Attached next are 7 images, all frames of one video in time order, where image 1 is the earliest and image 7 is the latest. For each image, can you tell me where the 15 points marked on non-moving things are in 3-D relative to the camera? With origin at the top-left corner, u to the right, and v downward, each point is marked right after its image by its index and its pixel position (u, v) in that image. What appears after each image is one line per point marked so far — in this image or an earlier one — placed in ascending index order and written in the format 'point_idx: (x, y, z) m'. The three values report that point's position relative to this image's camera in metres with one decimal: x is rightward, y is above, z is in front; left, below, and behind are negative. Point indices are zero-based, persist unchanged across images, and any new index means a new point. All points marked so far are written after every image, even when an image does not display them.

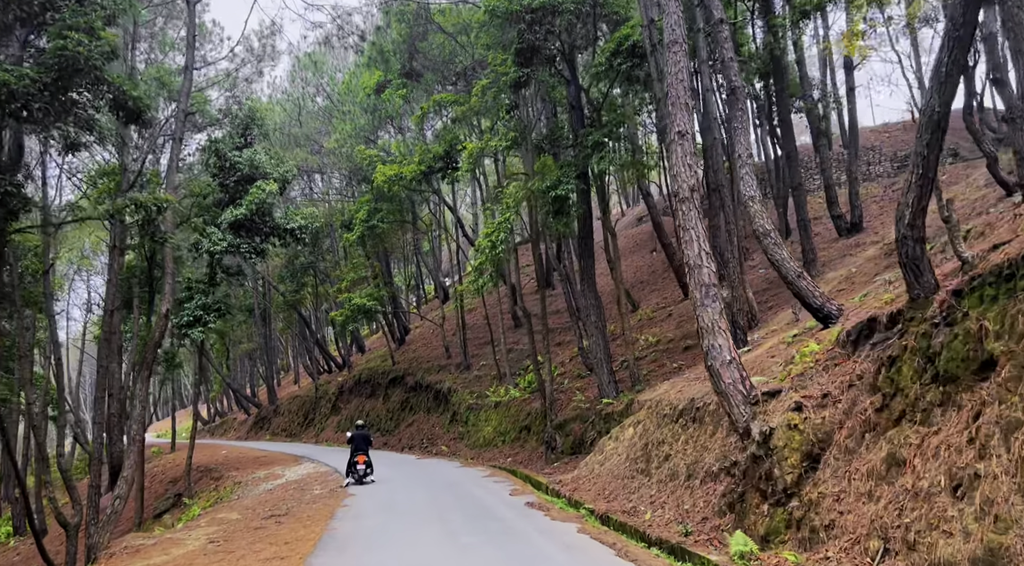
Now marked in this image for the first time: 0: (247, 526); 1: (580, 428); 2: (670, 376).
0: (-4.3, -4.0, +13.2) m
1: (+1.7, -3.5, +19.3) m
2: (+3.6, -2.1, +18.2) m
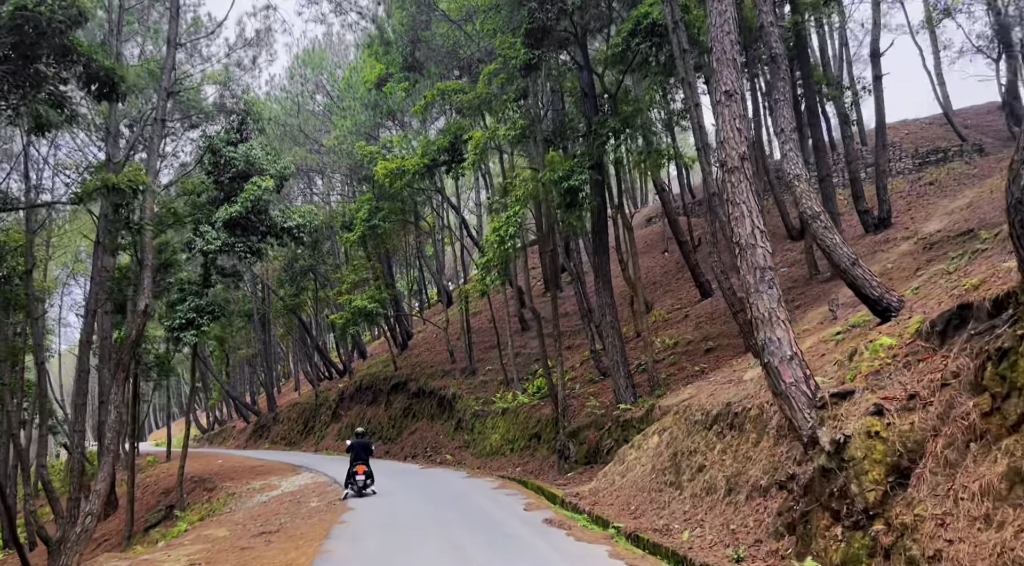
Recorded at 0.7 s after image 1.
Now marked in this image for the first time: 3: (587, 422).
0: (-4.1, -3.9, +11.9) m
1: (+1.9, -3.4, +18.0) m
2: (+3.8, -2.0, +17.0) m
3: (+1.7, -3.2, +18.6) m
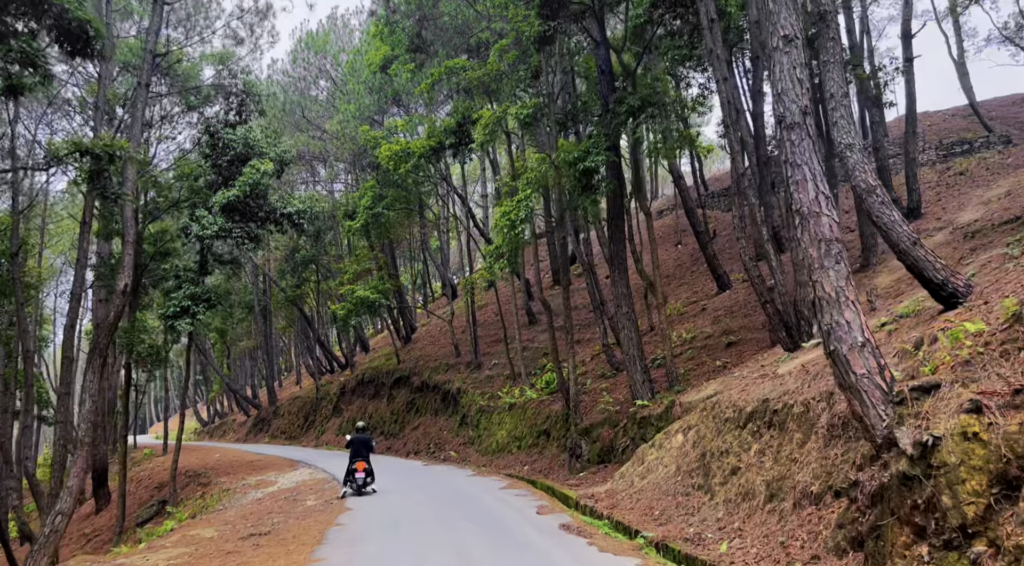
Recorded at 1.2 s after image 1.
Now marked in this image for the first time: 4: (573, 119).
0: (-4.0, -3.6, +10.9) m
1: (+2.1, -3.2, +17.0) m
2: (+4.0, -1.8, +16.0) m
3: (+1.9, -3.0, +17.6) m
4: (+1.4, +3.8, +18.9) m
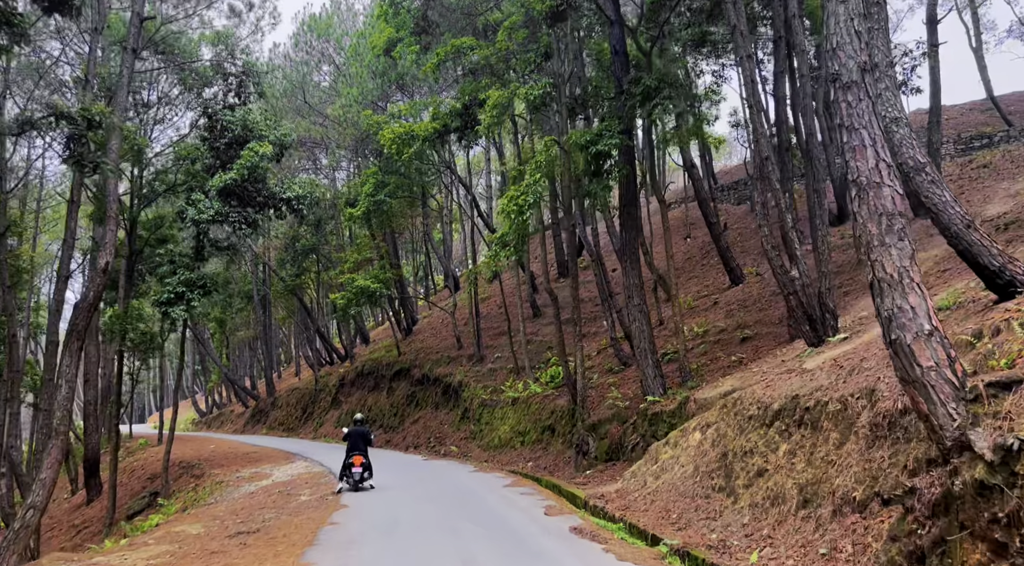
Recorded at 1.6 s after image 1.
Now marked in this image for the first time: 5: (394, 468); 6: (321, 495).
0: (-3.9, -3.4, +10.2) m
1: (+2.2, -3.0, +16.3) m
2: (+4.1, -1.6, +15.2) m
3: (+2.0, -2.8, +16.9) m
4: (+1.6, +4.1, +18.1) m
5: (-2.9, -4.5, +19.6) m
6: (-3.6, -4.0, +15.0) m
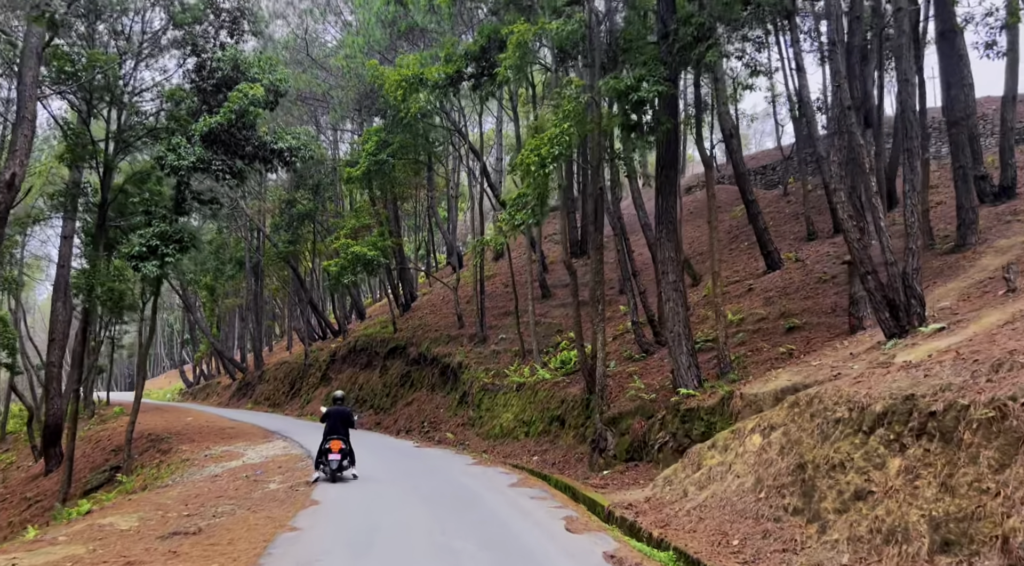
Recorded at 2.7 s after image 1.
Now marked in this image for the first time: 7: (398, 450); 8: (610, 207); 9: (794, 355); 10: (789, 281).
0: (-3.8, -2.7, +8.0) m
1: (+2.3, -2.5, +14.0) m
2: (+4.3, -1.3, +12.9) m
3: (+2.1, -2.3, +14.6) m
4: (+2.1, +4.6, +15.8) m
5: (-2.9, -3.7, +17.4) m
6: (-3.5, -3.2, +12.8) m
7: (-2.7, -3.9, +19.1) m
8: (+2.3, +1.7, +18.8) m
9: (+4.7, -1.2, +13.3) m
10: (+6.3, 0.0, +18.3) m
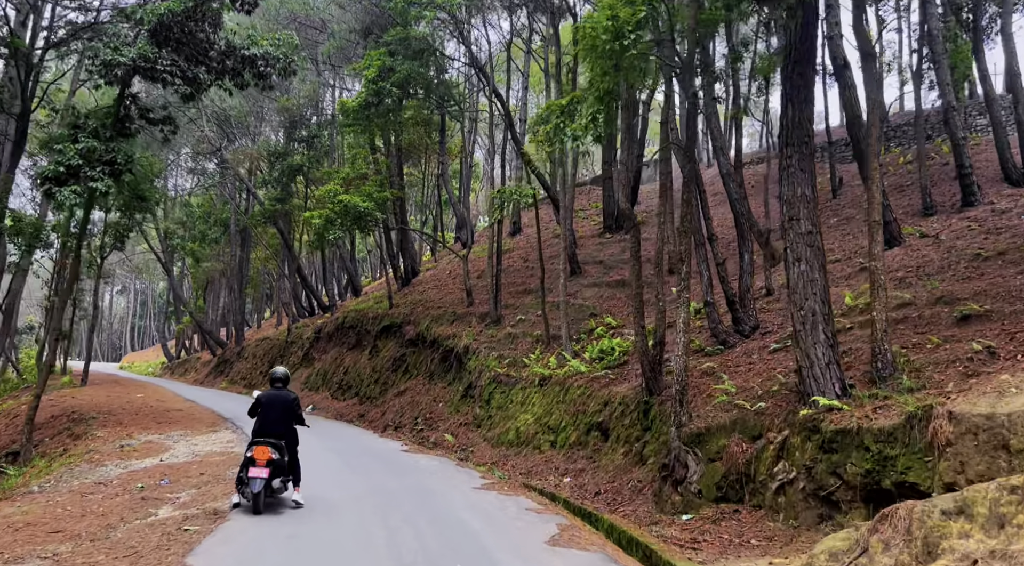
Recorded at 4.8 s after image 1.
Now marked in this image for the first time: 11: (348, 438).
0: (-3.4, -1.7, +3.1) m
1: (+2.7, -1.9, +9.2) m
2: (+4.8, -0.8, +8.1) m
3: (+2.6, -1.7, +9.8) m
4: (+3.0, +5.2, +10.9) m
5: (-2.5, -2.8, +12.6) m
6: (-3.1, -2.3, +8.0) m
7: (-2.3, -3.0, +14.2) m
8: (+3.0, +2.3, +13.9) m
9: (+5.1, -0.7, +8.4) m
10: (+6.9, +0.4, +13.4) m
11: (-2.7, -3.1, +15.6) m
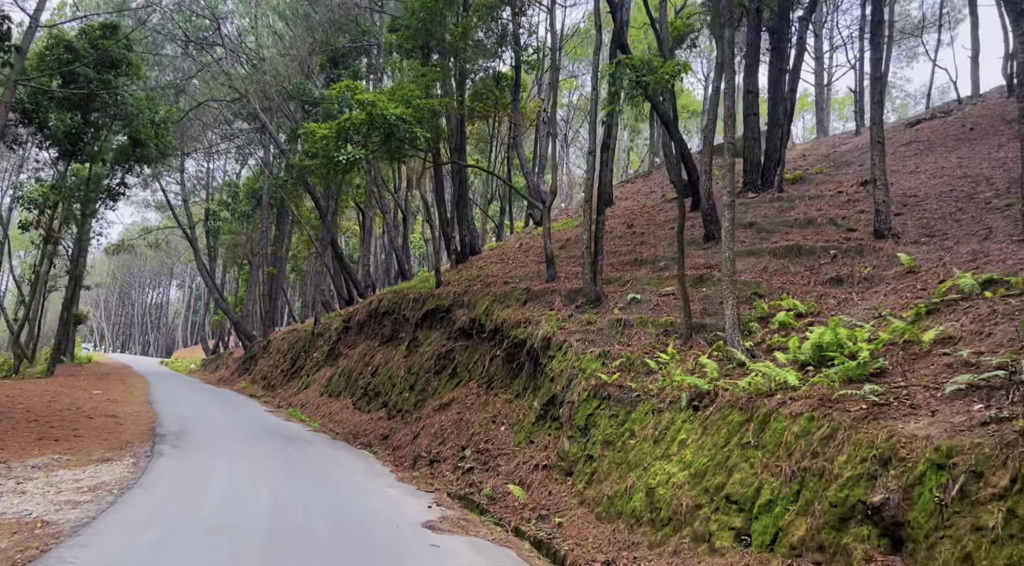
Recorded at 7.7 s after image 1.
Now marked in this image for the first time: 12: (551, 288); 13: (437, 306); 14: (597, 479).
0: (-3.1, -0.6, -4.0) m
1: (+3.5, -1.1, +1.5) m
2: (+5.5, -0.1, +0.2) m
3: (+3.4, -0.9, +2.1) m
4: (+4.2, +5.9, +3.3) m
5: (-1.5, -1.9, +5.3) m
6: (-2.4, -1.2, +0.8) m
7: (-1.2, -2.2, +6.9) m
8: (+4.3, +3.0, +6.3) m
9: (+5.9, 0.0, +0.5) m
10: (+8.1, +0.9, +5.4) m
11: (-1.5, -2.3, +8.3) m
12: (+0.7, -0.2, +14.7) m
13: (-1.6, -0.5, +17.7) m
14: (+0.9, -2.2, +9.0) m
